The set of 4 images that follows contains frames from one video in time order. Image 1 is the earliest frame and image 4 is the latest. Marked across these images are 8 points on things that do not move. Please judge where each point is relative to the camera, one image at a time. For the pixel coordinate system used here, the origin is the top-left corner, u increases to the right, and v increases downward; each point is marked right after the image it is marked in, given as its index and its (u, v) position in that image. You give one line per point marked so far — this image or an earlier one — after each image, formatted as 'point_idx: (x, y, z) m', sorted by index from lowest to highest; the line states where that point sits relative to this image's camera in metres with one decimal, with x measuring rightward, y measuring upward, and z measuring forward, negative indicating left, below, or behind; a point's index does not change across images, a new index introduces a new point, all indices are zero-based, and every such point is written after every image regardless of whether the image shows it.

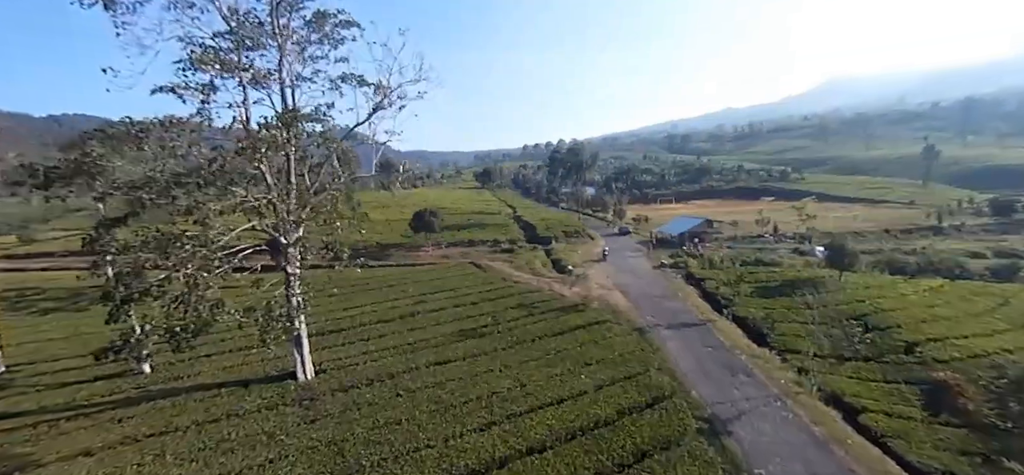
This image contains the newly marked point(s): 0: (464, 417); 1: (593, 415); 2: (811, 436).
0: (-1.9, -7.1, +18.1) m
1: (+3.2, -7.0, +18.2) m
2: (+12.1, -8.0, +18.6) m
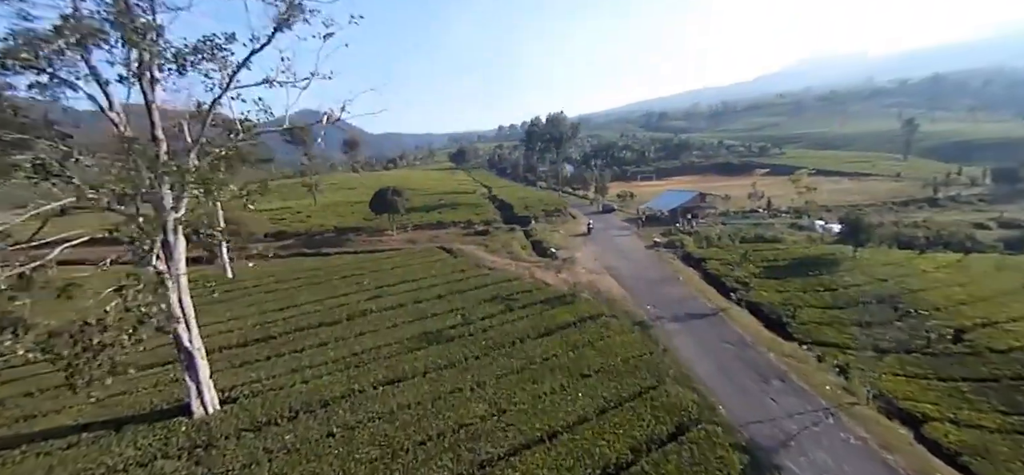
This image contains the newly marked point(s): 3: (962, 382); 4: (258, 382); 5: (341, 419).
0: (-2.6, -6.4, +12.8) m
1: (+2.5, -6.2, +13.1) m
2: (+11.3, -7.0, +14.0) m
3: (+19.4, -6.3, +19.8) m
4: (-9.9, -5.6, +17.9) m
5: (-5.7, -6.1, +15.4) m
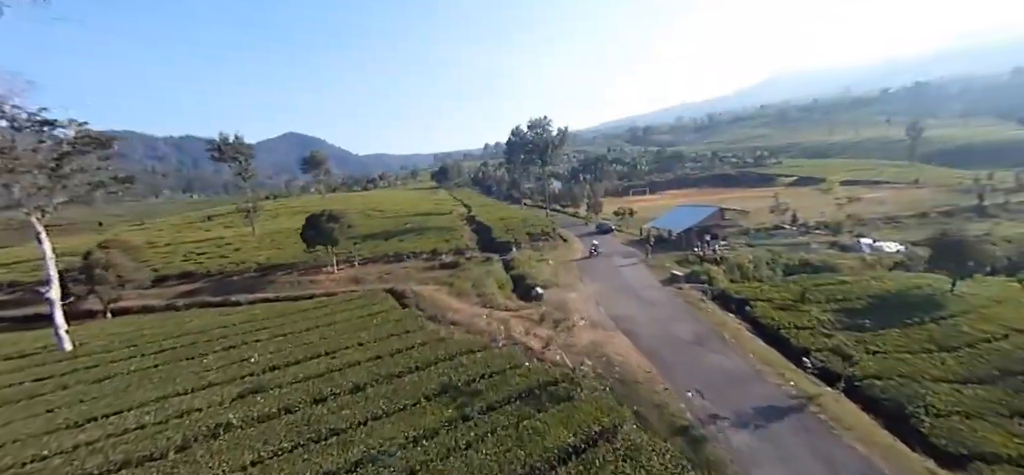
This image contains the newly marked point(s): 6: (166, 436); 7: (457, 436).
0: (-3.6, -7.8, +2.7) m
1: (+1.5, -7.5, +3.2) m
2: (+10.3, -8.1, +4.2) m
3: (+18.2, -7.3, +10.3) m
4: (-11.0, -7.4, +7.7) m
5: (-6.8, -7.6, +5.3) m
6: (-10.6, -6.1, +14.2) m
7: (-1.6, -5.8, +13.2) m
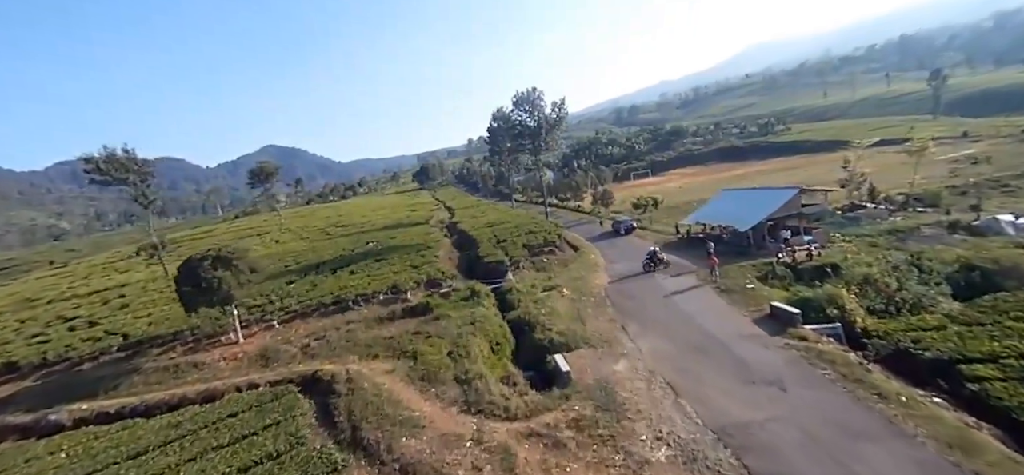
0: (-2.7, -9.9, -9.2) m
1: (+2.4, -9.2, -8.7) m
2: (+11.2, -8.9, -7.5) m
3: (+18.9, -7.4, -1.4) m
4: (-10.2, -10.1, -4.3) m
5: (-5.9, -10.0, -6.7) m
6: (-10.0, -8.6, +2.1) m
7: (-1.1, -7.5, +1.3) m
